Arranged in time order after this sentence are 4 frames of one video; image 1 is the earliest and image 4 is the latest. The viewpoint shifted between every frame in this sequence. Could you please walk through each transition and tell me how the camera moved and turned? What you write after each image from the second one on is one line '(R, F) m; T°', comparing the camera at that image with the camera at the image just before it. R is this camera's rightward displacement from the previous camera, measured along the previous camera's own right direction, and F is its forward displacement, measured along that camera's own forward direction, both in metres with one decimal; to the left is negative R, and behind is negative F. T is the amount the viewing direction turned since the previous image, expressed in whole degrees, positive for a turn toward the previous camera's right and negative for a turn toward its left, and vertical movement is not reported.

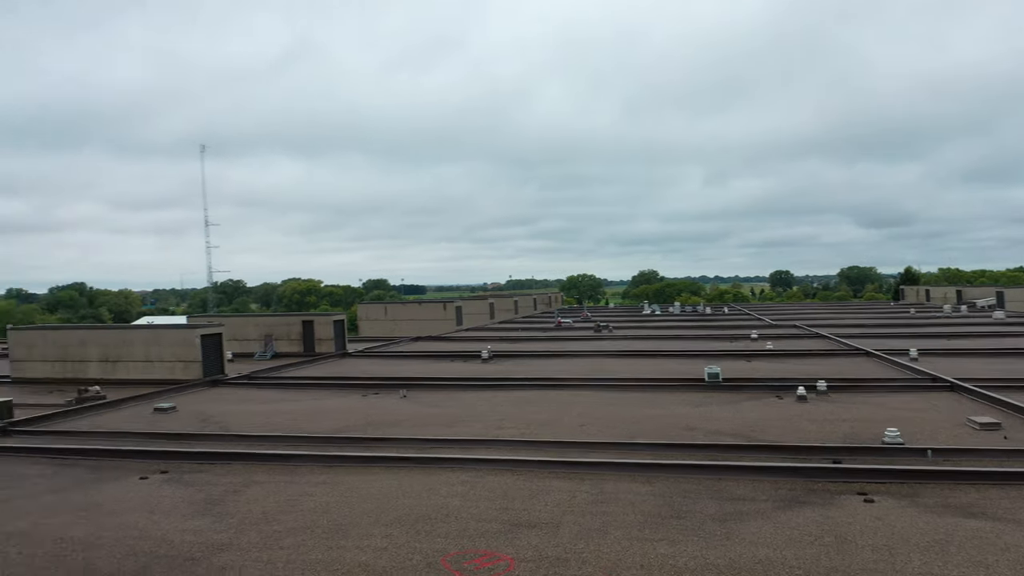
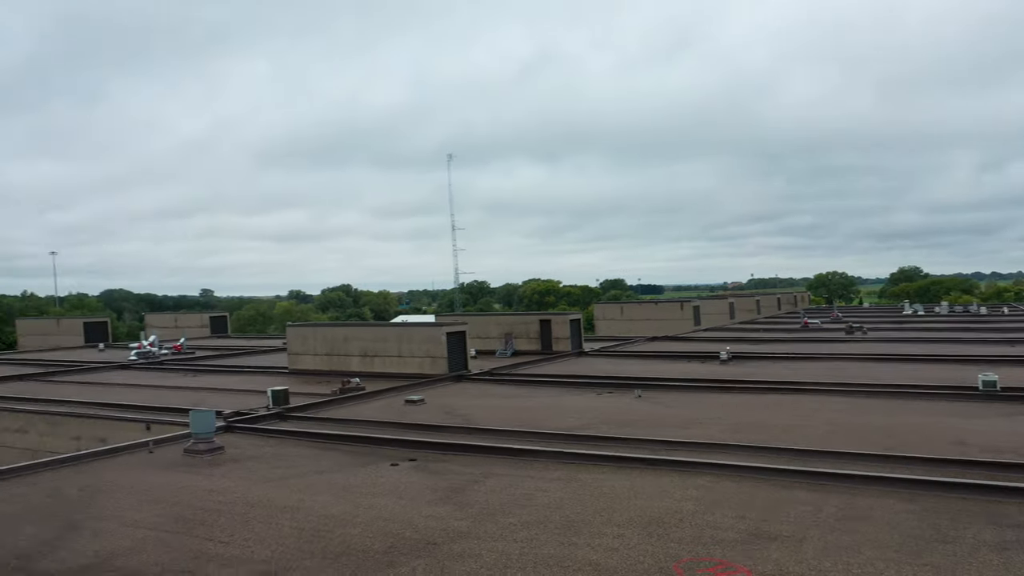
(0.0, +0.5) m; -21°
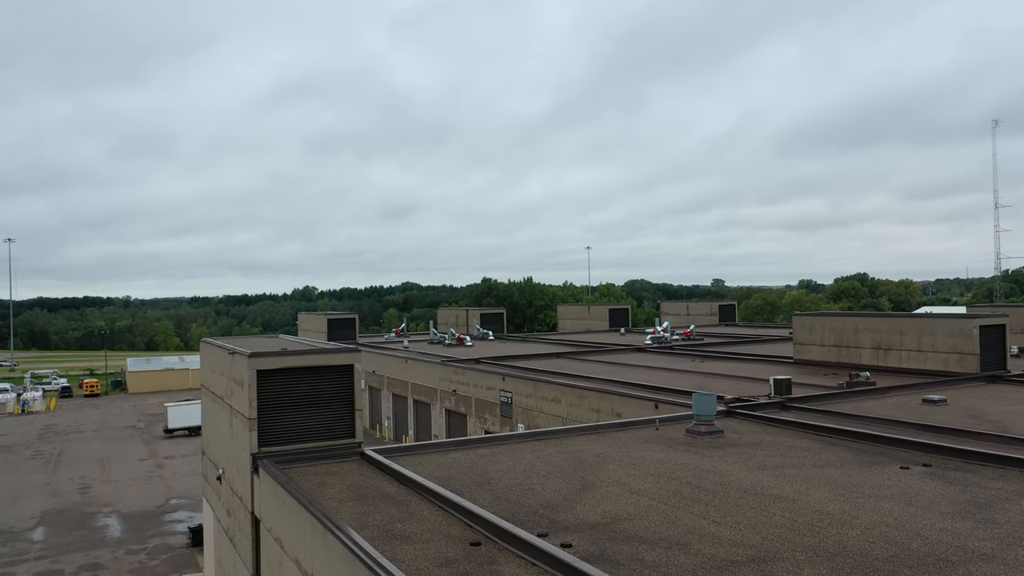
(+0.4, -0.6) m; -42°
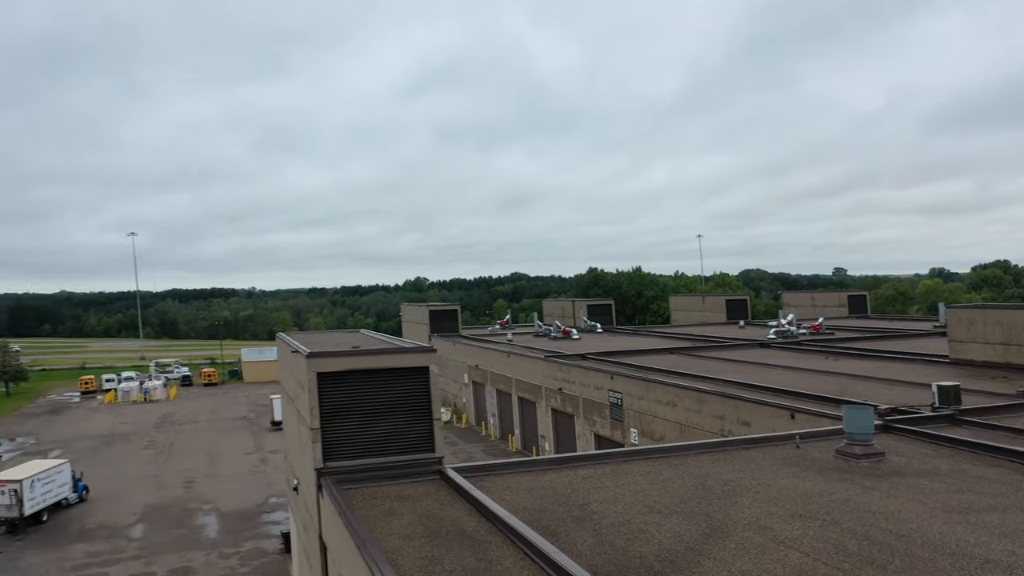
(0.0, +2.4) m; -9°
